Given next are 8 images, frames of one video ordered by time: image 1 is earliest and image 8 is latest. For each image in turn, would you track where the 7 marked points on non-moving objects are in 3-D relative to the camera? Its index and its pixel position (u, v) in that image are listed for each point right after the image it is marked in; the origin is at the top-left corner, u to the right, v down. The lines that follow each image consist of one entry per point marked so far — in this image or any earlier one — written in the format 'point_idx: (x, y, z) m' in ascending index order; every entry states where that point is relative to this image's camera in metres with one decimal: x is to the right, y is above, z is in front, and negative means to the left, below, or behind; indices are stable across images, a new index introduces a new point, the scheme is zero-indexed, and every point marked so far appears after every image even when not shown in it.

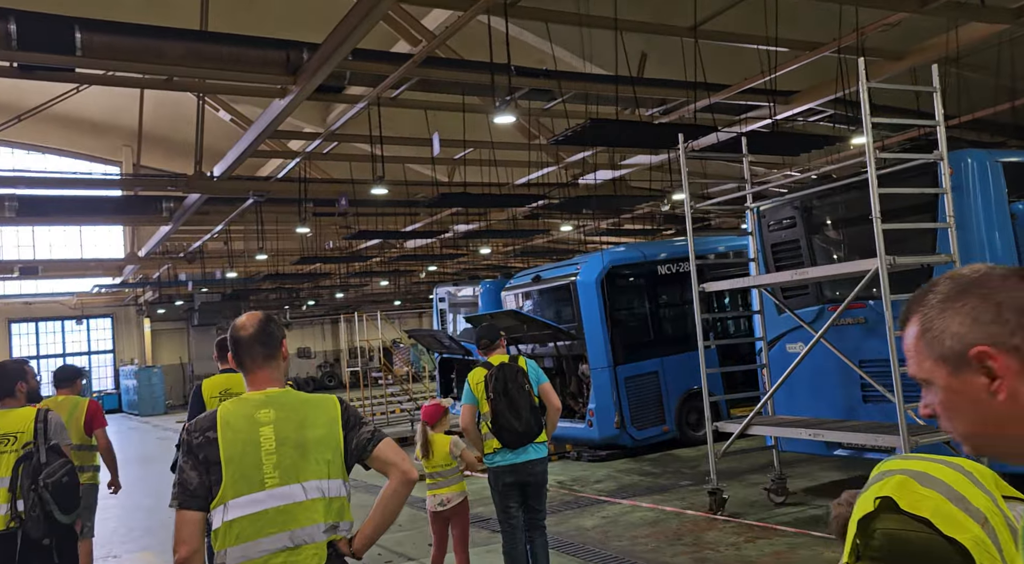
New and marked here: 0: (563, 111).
0: (+0.8, +2.8, +15.2) m
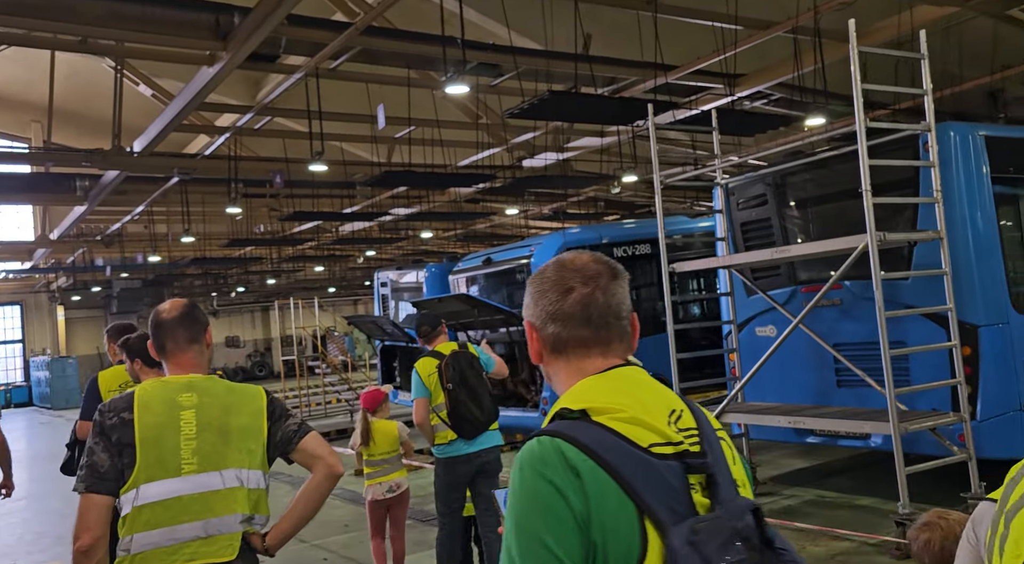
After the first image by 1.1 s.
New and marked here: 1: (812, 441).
0: (-0.1, +3.1, +14.6) m
1: (+2.5, -1.3, +7.8) m
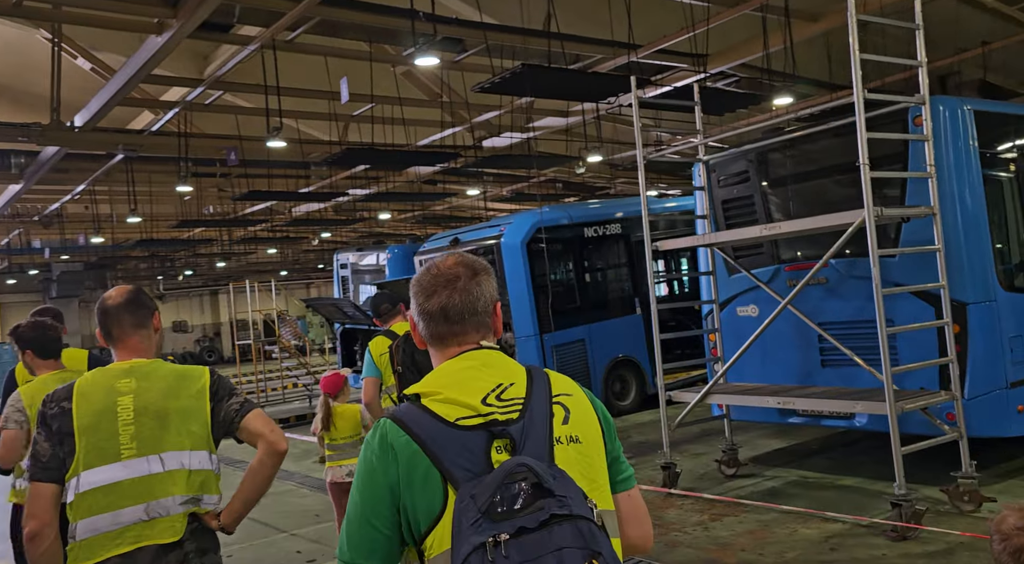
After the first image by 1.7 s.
0: (-0.6, +3.4, +14.3) m
1: (+2.3, -1.2, +7.7) m
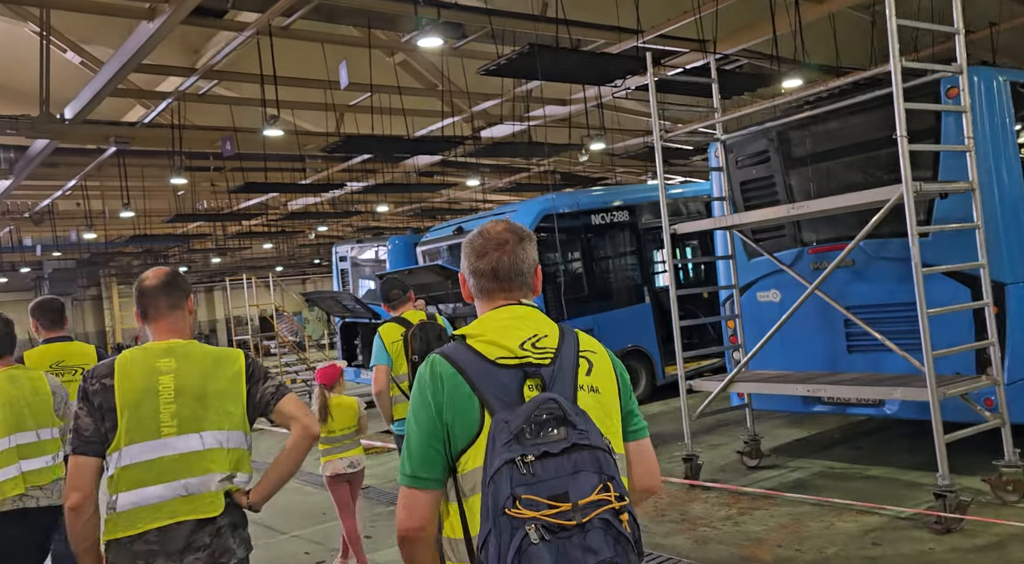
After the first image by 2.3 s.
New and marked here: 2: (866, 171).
0: (-0.6, +3.5, +13.9) m
1: (+2.4, -1.0, +7.4) m
2: (+2.7, +0.8, +7.1) m
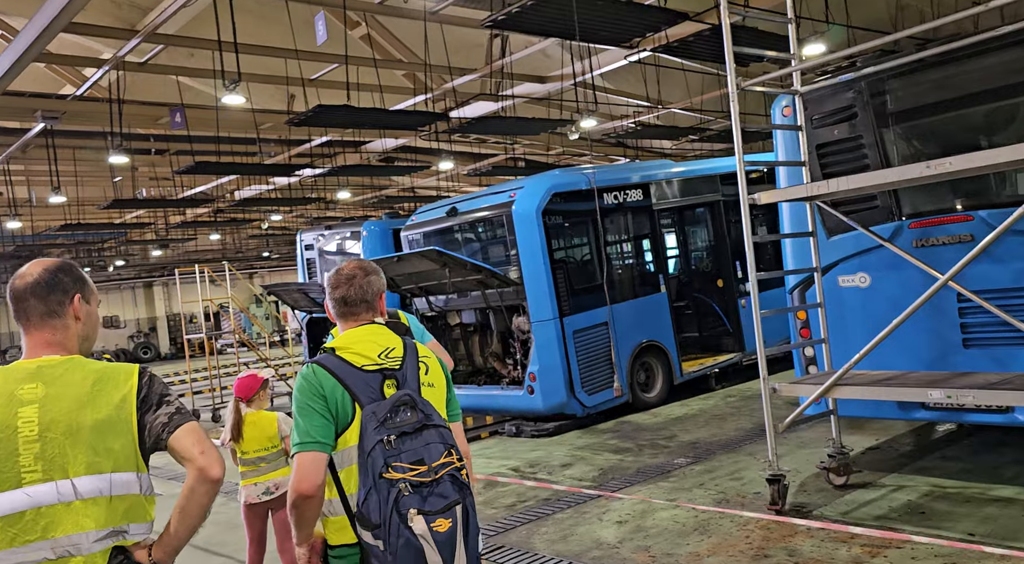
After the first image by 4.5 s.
0: (-0.8, +3.6, +12.5) m
1: (+2.7, -0.9, +6.1) m
2: (+3.0, +1.0, +5.9) m
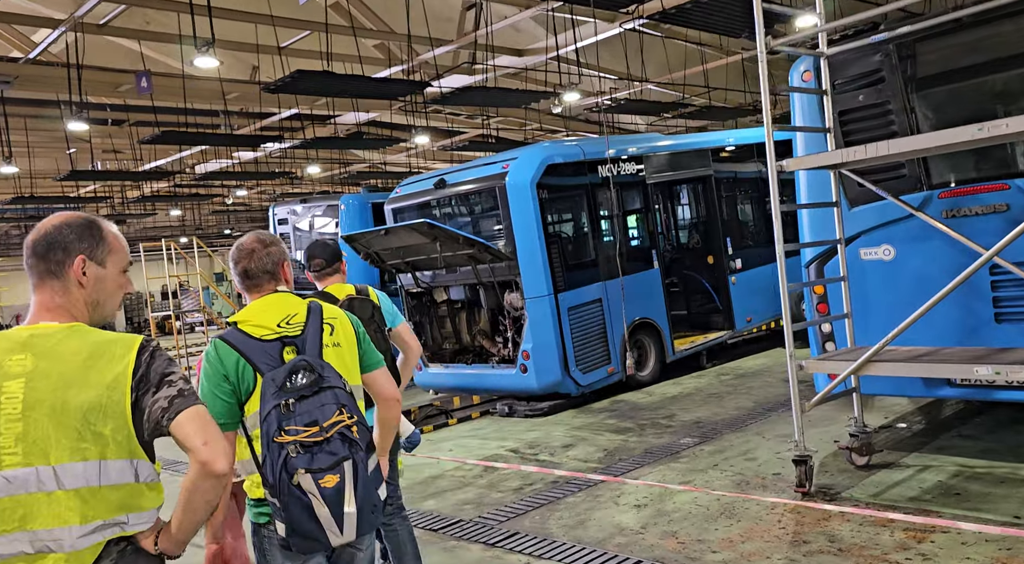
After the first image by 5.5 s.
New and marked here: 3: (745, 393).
0: (-1.0, +3.9, +12.0) m
1: (+2.8, -0.7, +5.9) m
2: (+3.1, +1.1, +5.7) m
3: (+2.3, -1.1, +9.0) m
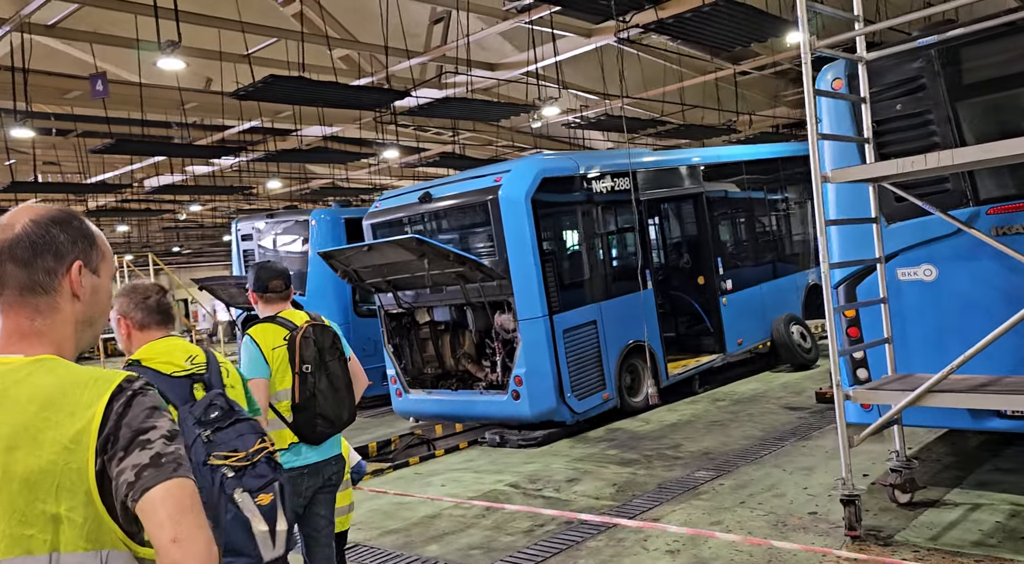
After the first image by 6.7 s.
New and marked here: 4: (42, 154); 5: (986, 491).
0: (-1.2, +3.7, +11.4) m
1: (+2.9, -0.9, +5.5) m
2: (+3.2, +1.0, +5.3) m
3: (+2.2, -1.3, +8.5) m
4: (-9.0, +2.4, +17.8) m
5: (+2.9, -1.3, +5.7) m
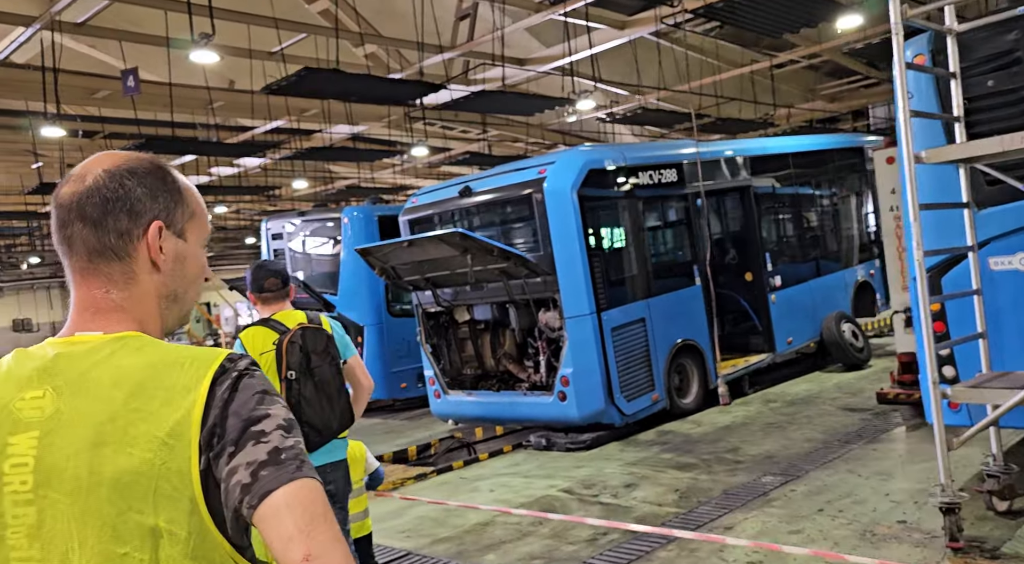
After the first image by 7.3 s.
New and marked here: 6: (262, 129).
0: (-0.8, +3.7, +11.1) m
1: (+3.2, -0.8, +5.1) m
2: (+3.5, +1.1, +4.9) m
3: (+2.6, -1.2, +8.1) m
4: (-8.4, +2.4, +17.6) m
5: (+3.3, -1.2, +5.2) m
6: (-4.5, +2.7, +16.4) m
